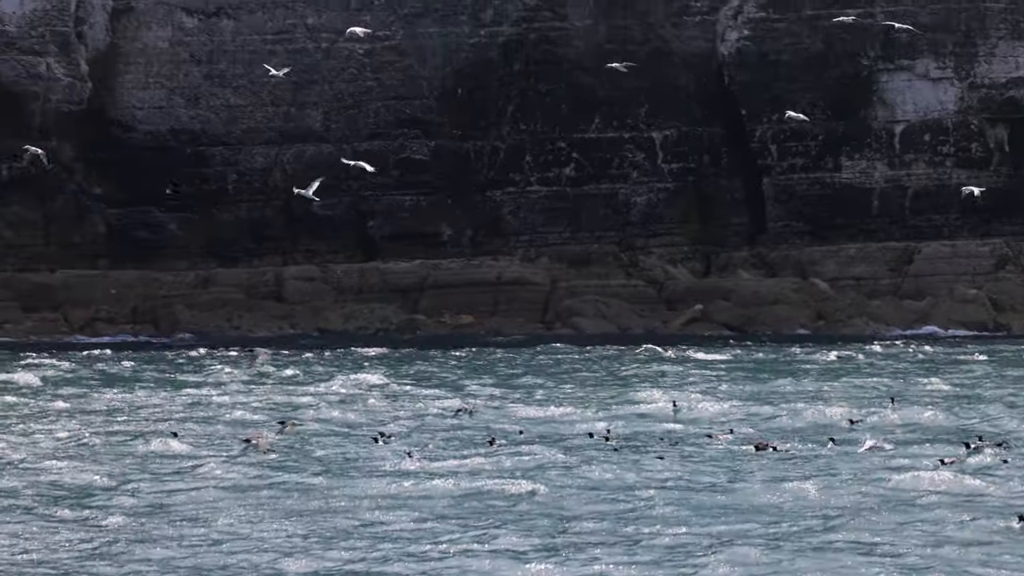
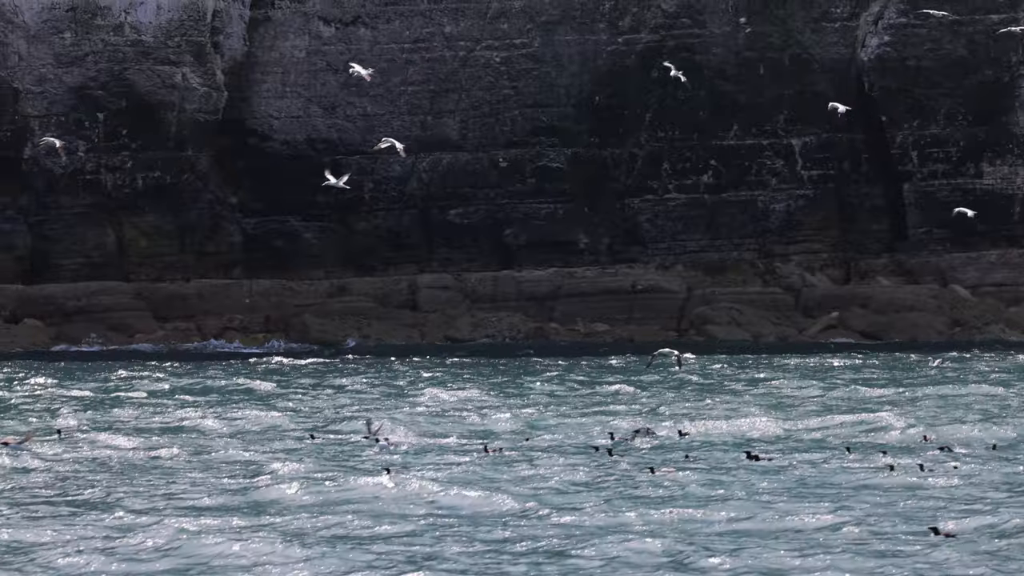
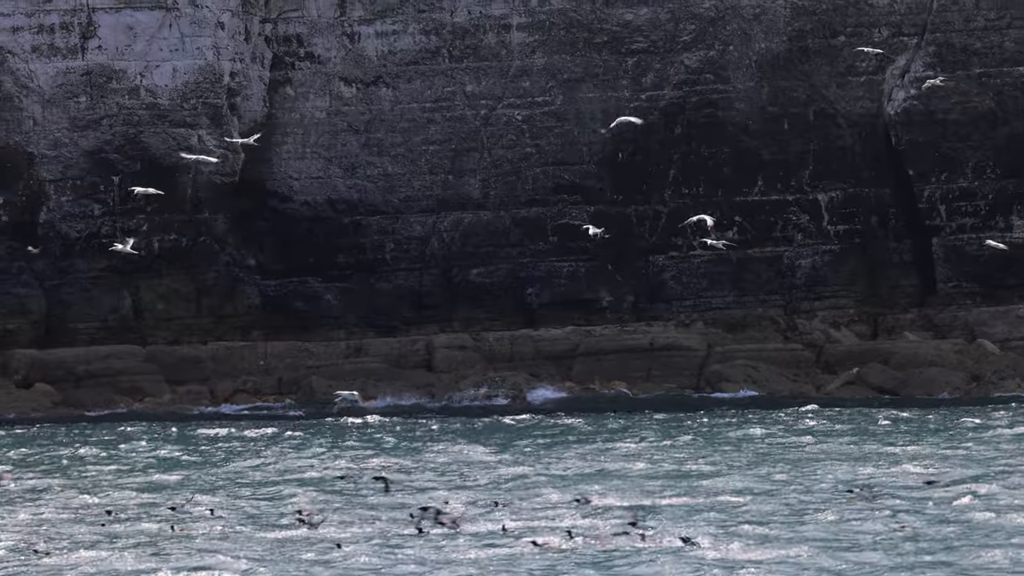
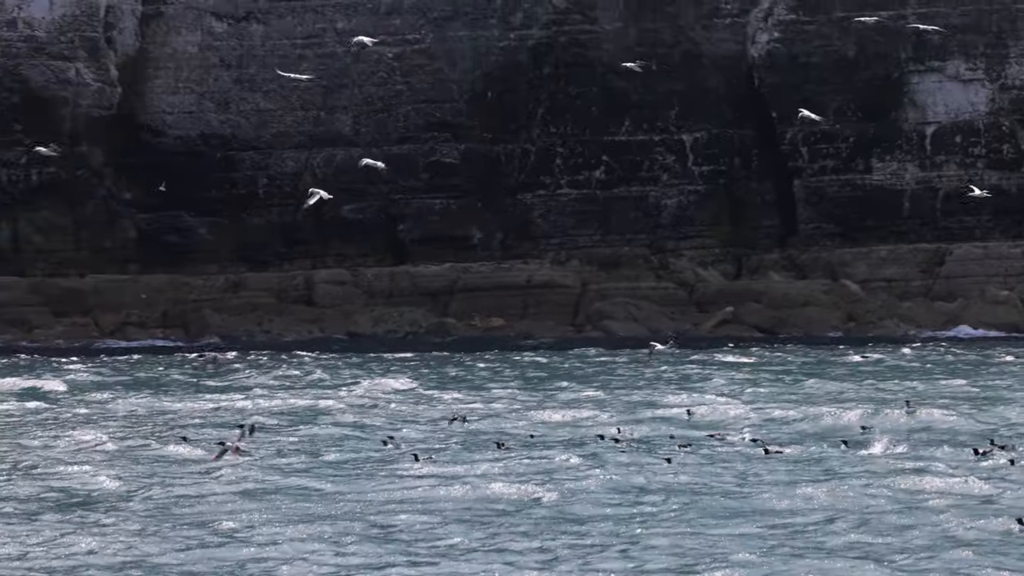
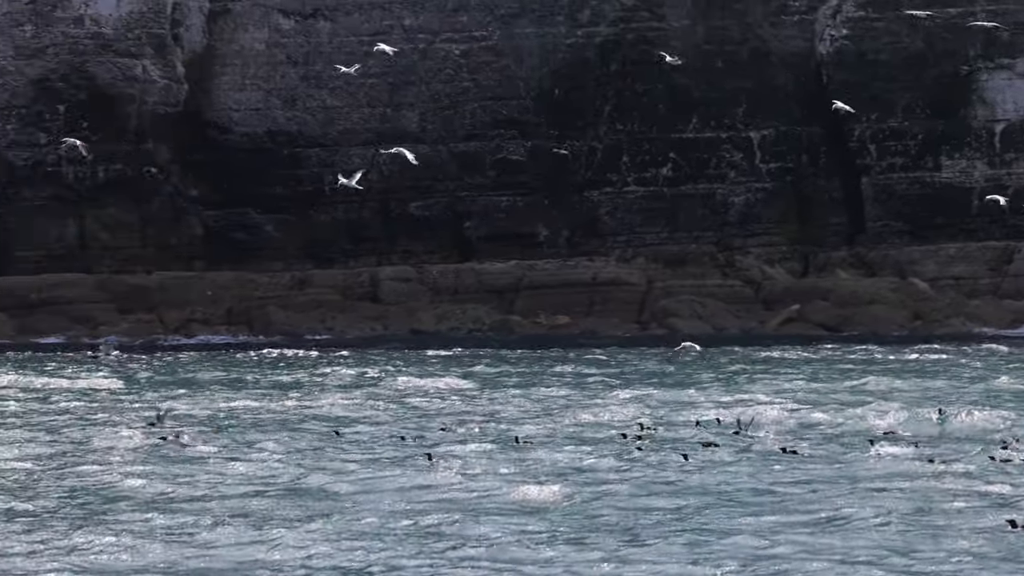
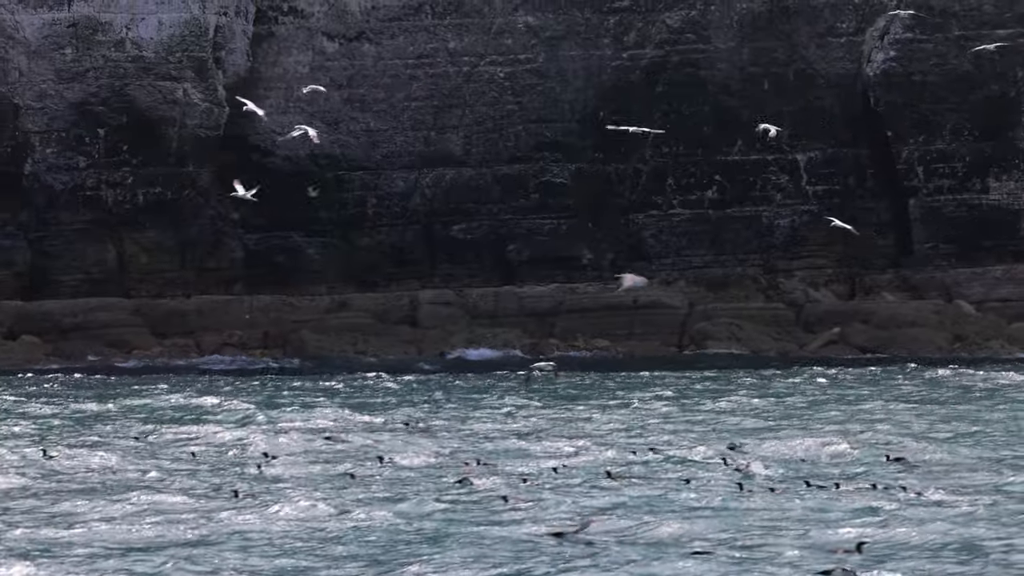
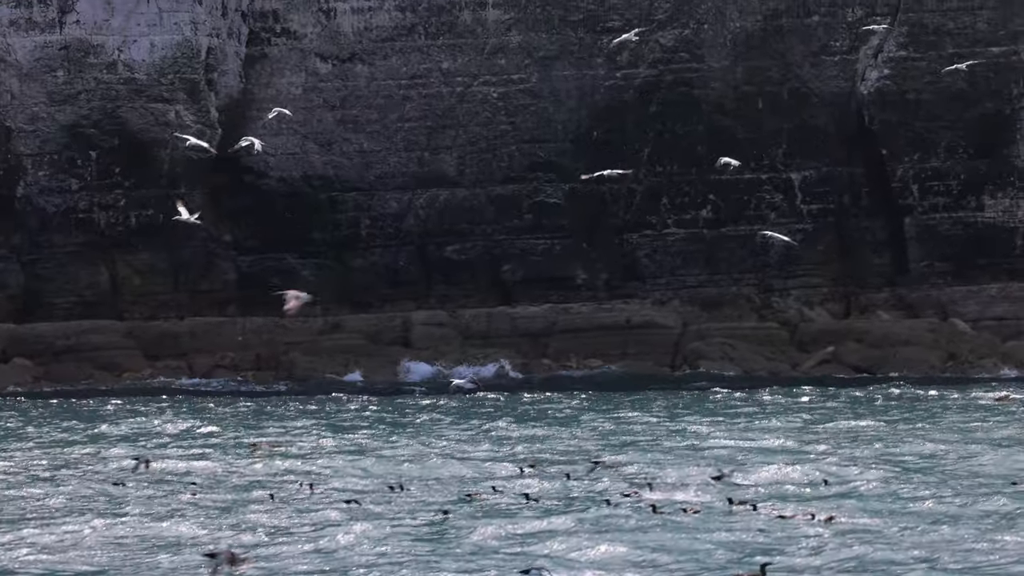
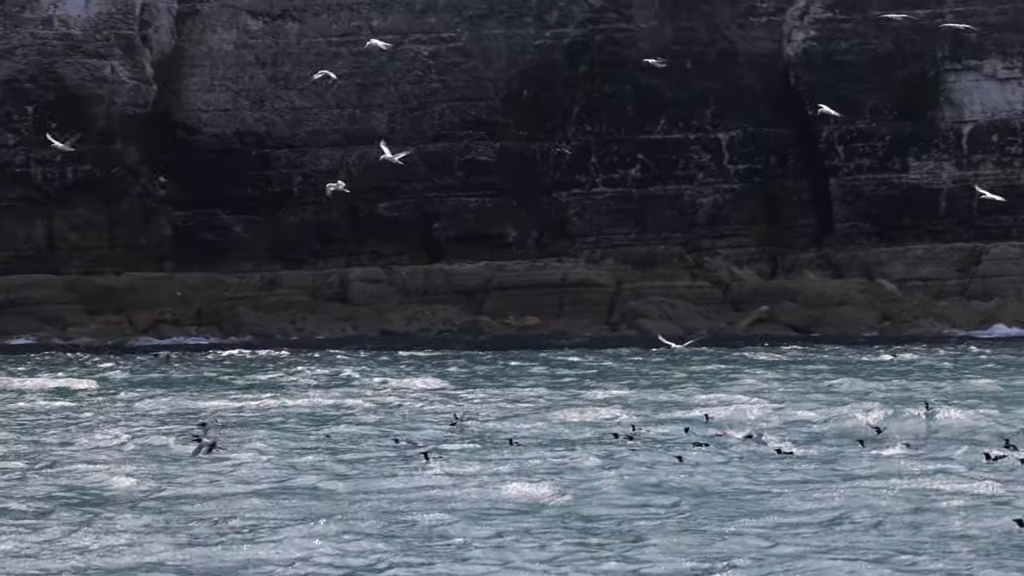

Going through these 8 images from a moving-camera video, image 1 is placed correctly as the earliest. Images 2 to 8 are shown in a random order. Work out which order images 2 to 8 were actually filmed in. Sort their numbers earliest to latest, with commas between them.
4, 8, 5, 2, 6, 7, 3
